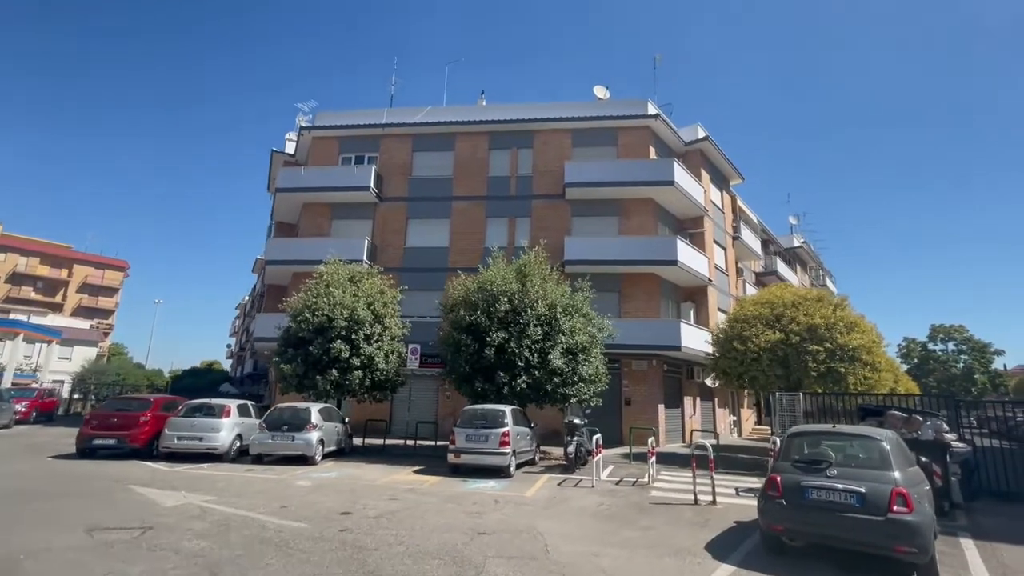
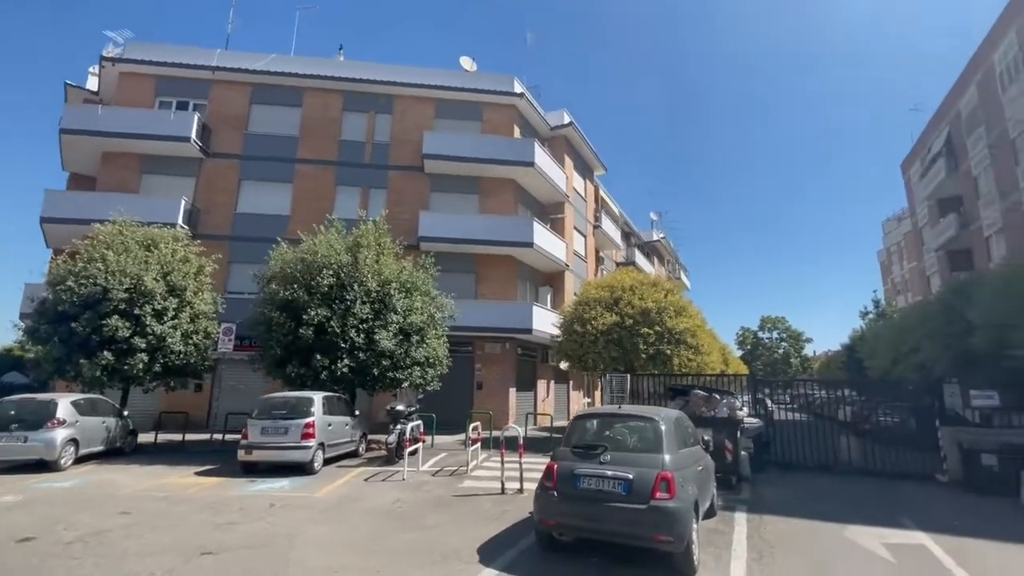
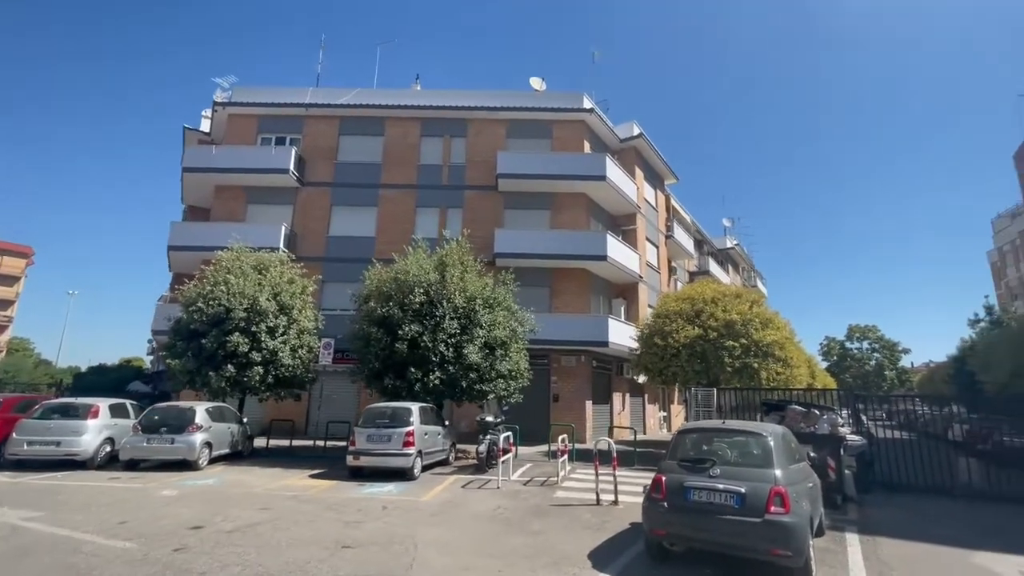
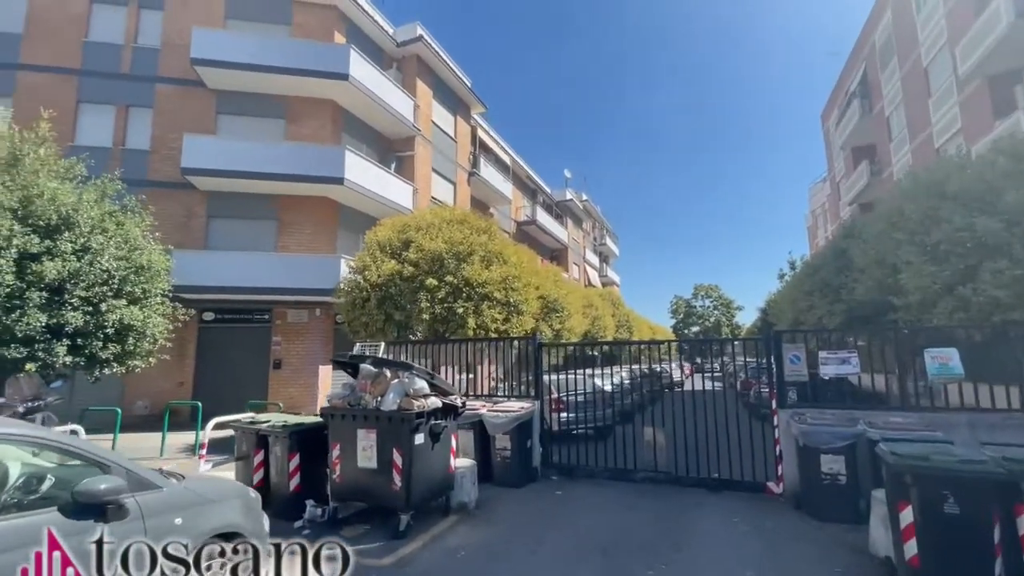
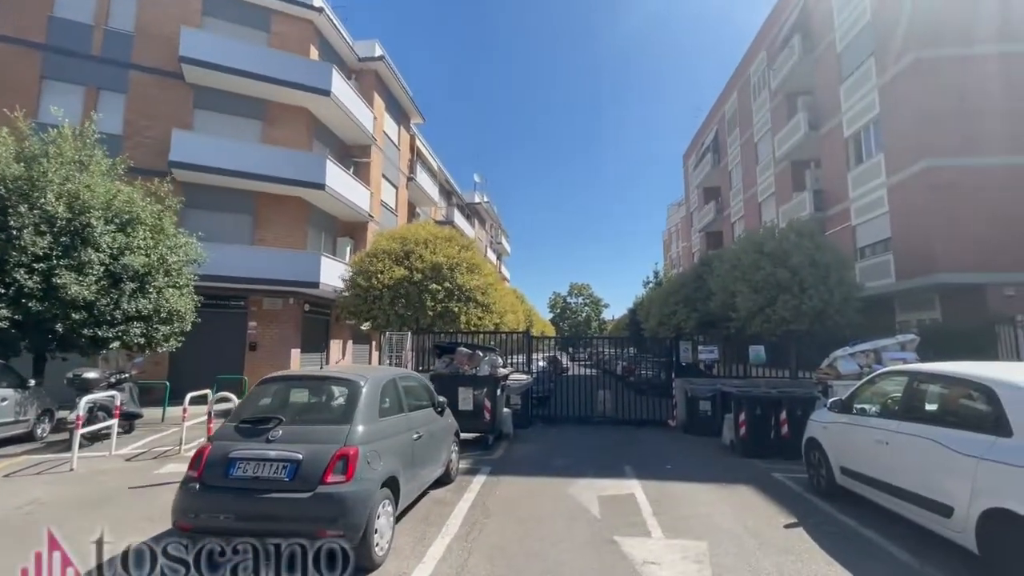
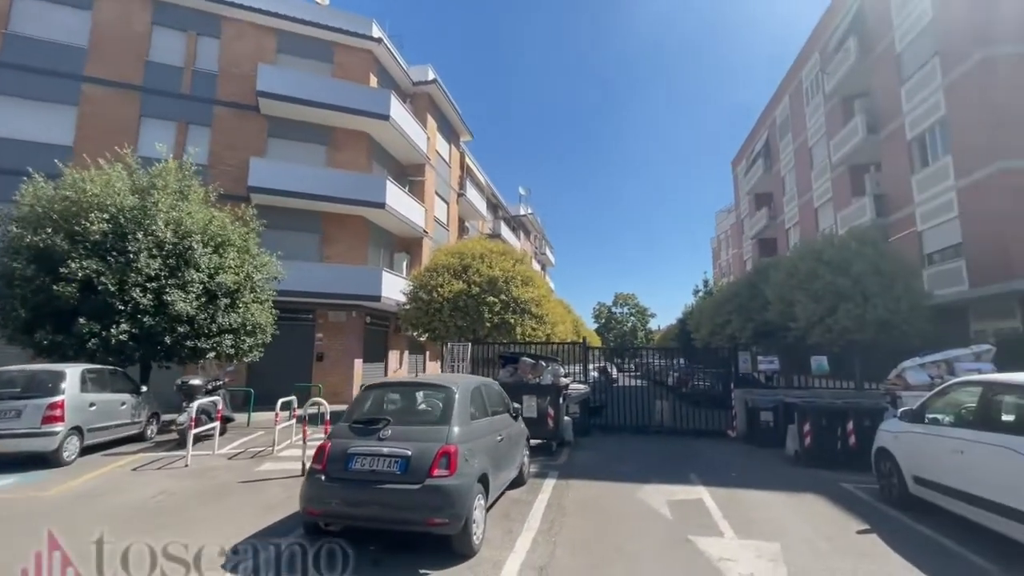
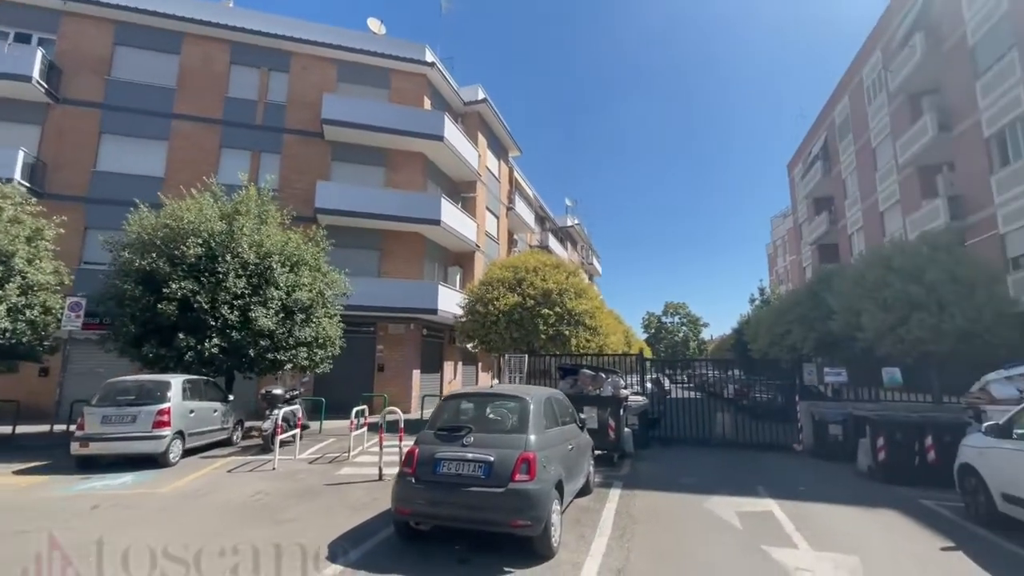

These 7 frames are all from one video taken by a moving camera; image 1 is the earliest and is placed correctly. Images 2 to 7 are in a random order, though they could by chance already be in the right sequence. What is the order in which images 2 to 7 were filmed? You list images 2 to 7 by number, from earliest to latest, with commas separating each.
3, 2, 7, 6, 5, 4
